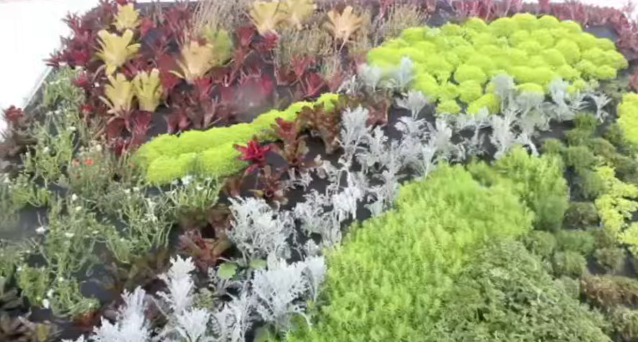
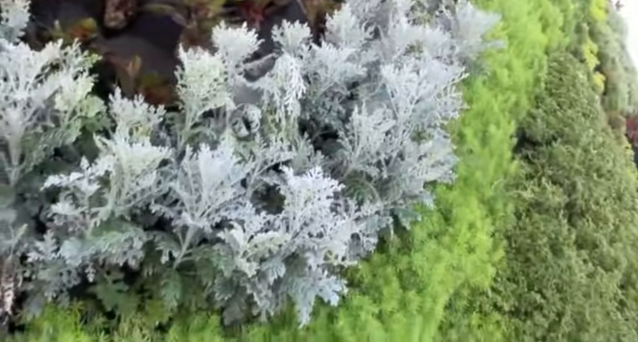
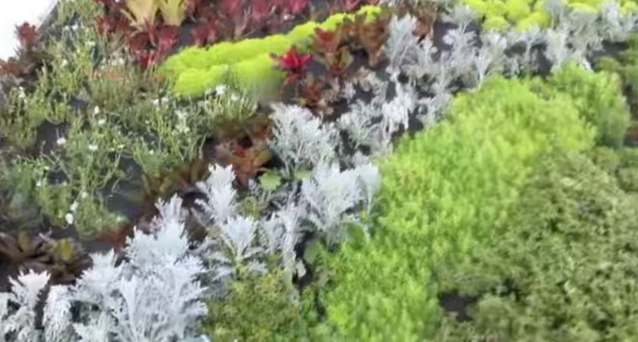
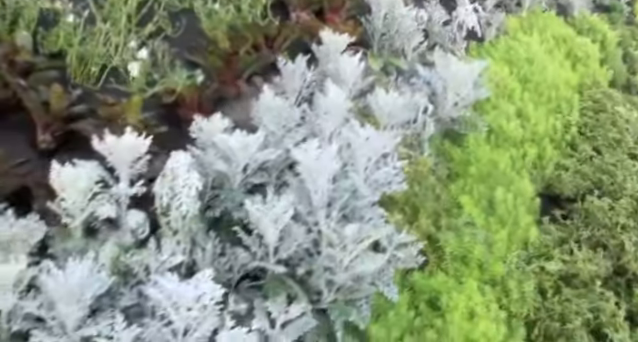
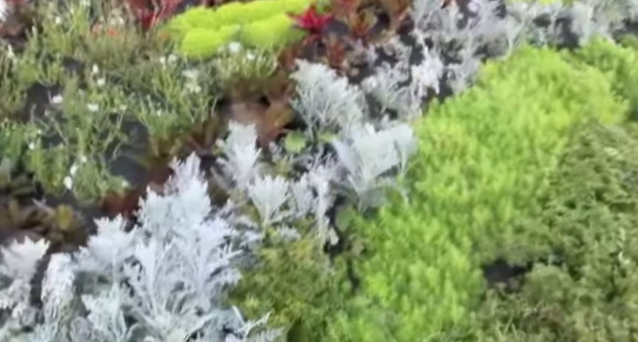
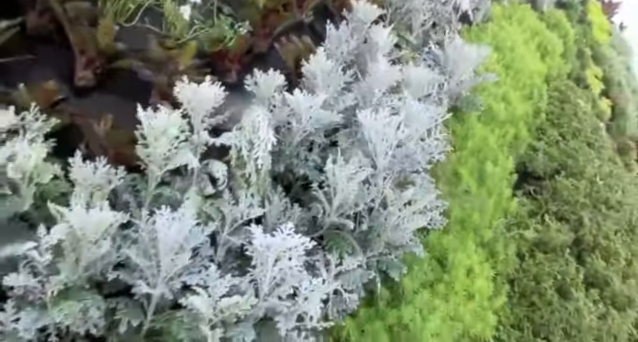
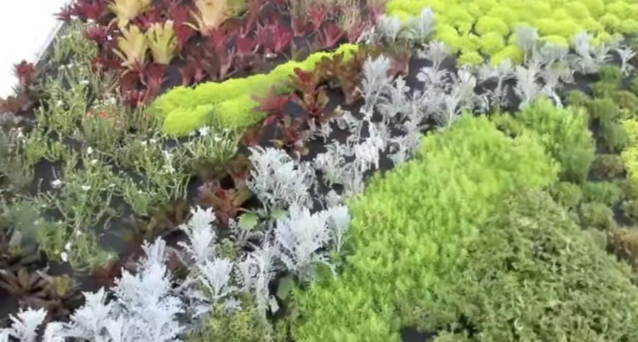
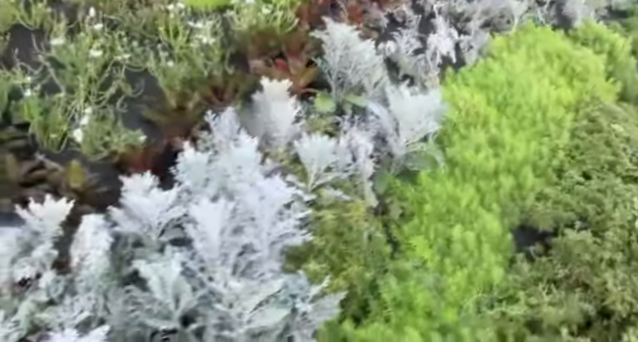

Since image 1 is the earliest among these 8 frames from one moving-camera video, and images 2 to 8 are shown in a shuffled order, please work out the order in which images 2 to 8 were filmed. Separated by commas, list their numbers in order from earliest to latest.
7, 3, 5, 8, 4, 6, 2
